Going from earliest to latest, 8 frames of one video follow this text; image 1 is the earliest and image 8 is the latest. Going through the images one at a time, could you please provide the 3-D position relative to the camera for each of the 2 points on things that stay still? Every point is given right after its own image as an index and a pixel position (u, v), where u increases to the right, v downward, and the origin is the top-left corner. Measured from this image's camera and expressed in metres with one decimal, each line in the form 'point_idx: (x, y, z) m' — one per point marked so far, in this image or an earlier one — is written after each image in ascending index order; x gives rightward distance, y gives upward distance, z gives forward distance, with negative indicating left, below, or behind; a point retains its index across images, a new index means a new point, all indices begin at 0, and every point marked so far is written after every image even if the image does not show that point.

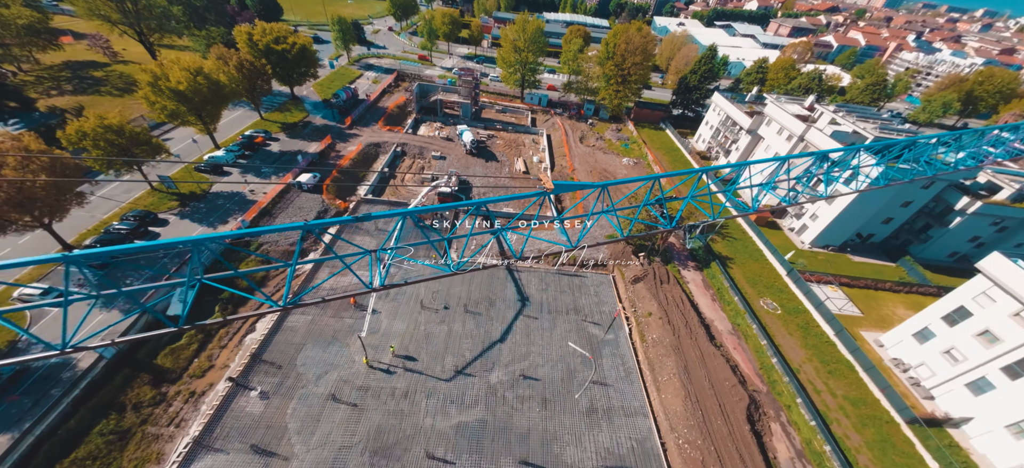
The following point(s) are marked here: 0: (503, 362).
0: (-0.4, -7.6, +18.9) m
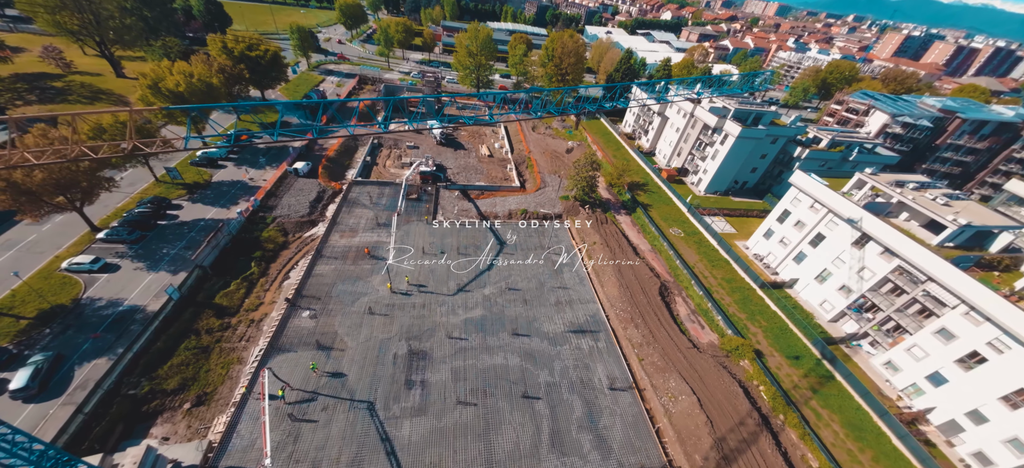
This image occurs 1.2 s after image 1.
0: (-1.4, -3.8, +25.4) m
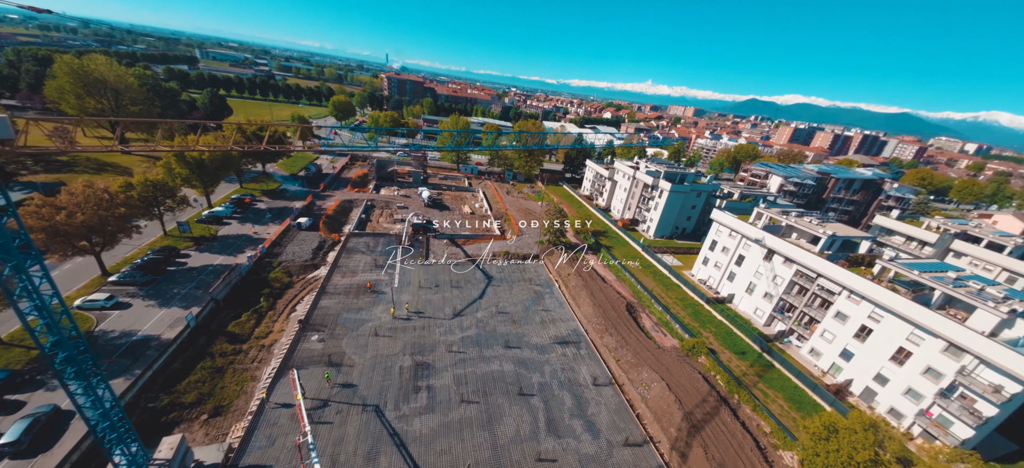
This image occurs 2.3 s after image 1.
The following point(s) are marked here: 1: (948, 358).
0: (-2.4, -6.5, +28.7) m
1: (+25.3, -7.3, +18.6) m
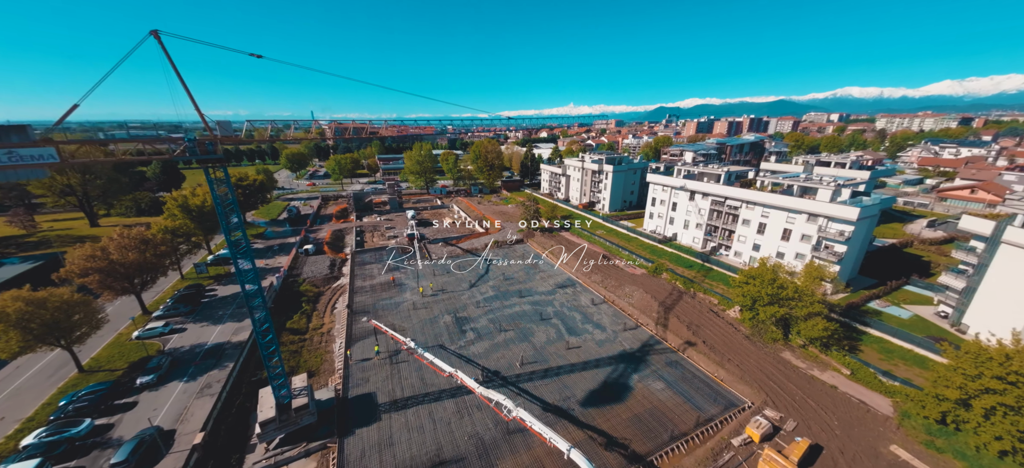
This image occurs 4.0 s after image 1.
0: (-2.1, -4.7, +34.7) m
1: (+26.3, +0.9, +28.6) m
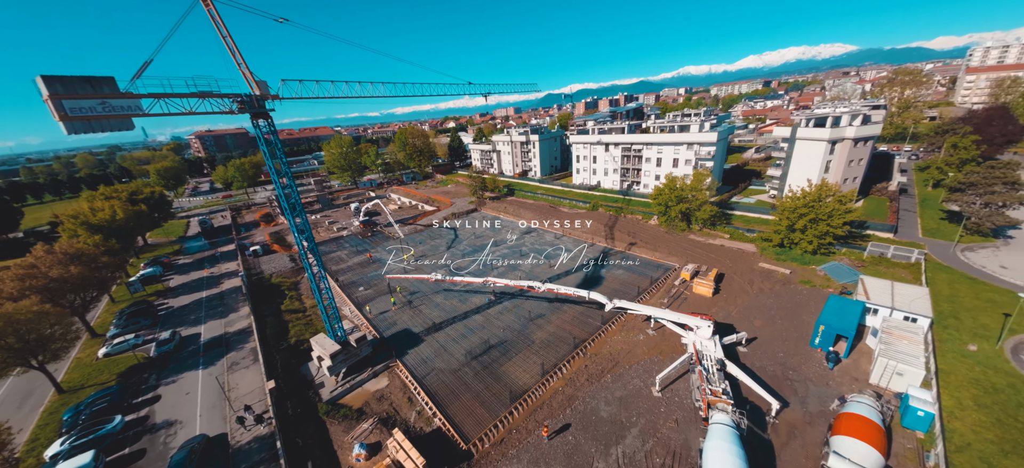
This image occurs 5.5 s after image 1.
0: (-5.8, -0.5, +38.6) m
1: (+21.7, +10.2, +39.6) m
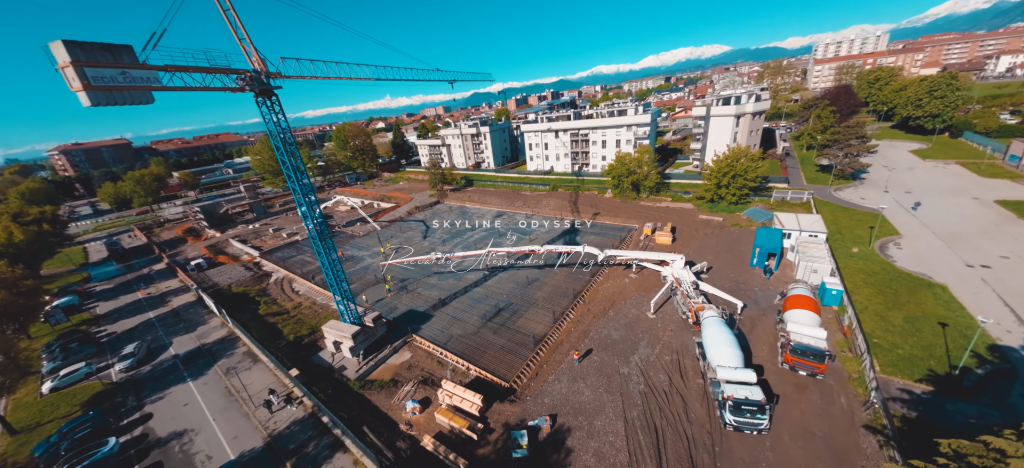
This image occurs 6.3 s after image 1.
0: (-9.3, +0.8, +39.1) m
1: (+16.3, +14.3, +45.2) m
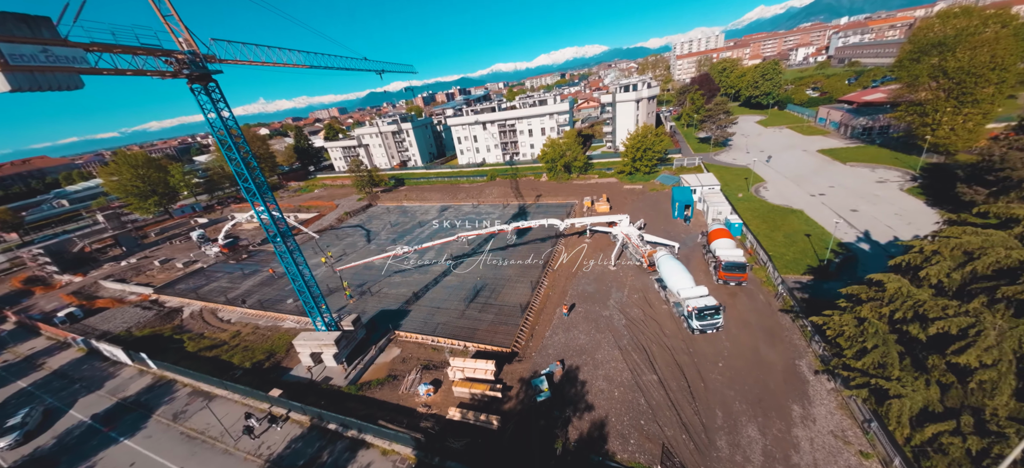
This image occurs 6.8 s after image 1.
0: (-15.6, +0.5, +37.2) m
1: (+5.7, +17.3, +49.1) m
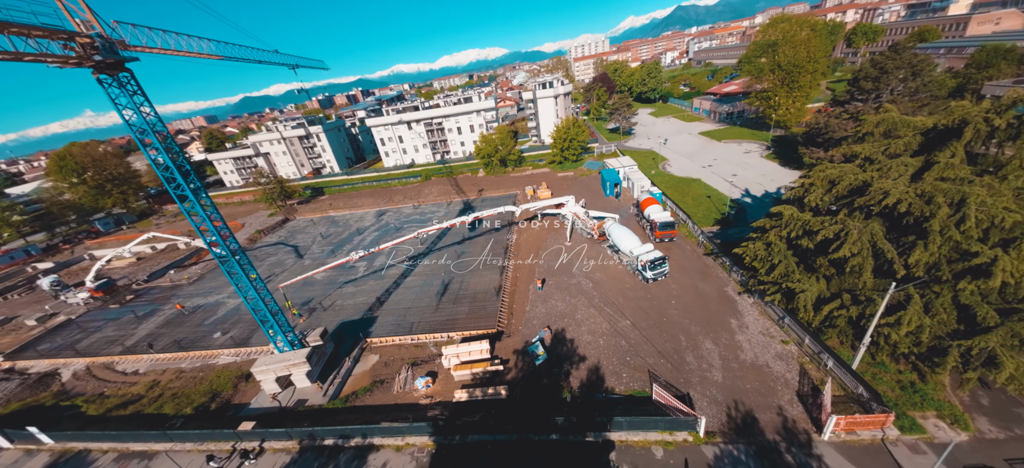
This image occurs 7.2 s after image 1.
0: (-21.3, -1.0, +33.8) m
1: (-5.8, +18.0, +50.2) m
